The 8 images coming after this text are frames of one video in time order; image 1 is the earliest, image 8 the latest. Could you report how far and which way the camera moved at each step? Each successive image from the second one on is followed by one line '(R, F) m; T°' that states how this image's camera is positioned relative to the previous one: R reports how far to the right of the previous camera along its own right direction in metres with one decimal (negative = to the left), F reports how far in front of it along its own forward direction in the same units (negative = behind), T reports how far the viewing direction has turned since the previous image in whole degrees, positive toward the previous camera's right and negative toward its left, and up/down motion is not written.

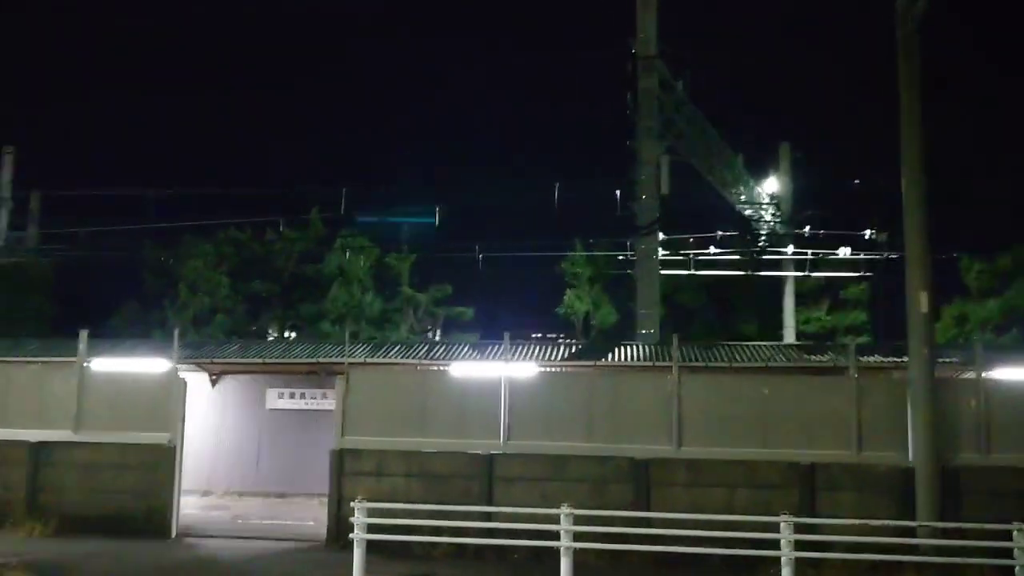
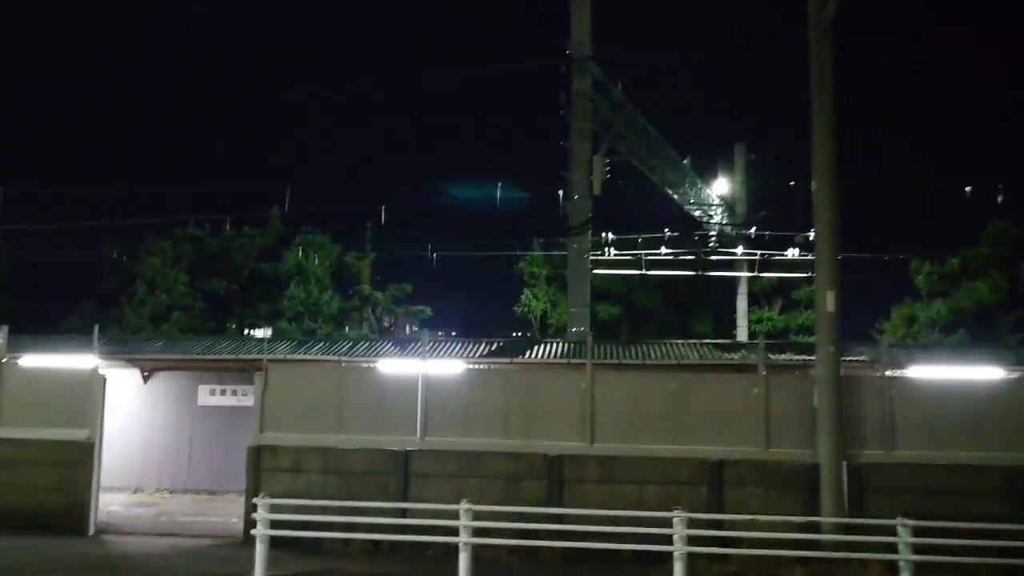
(+0.9, -0.1) m; +1°
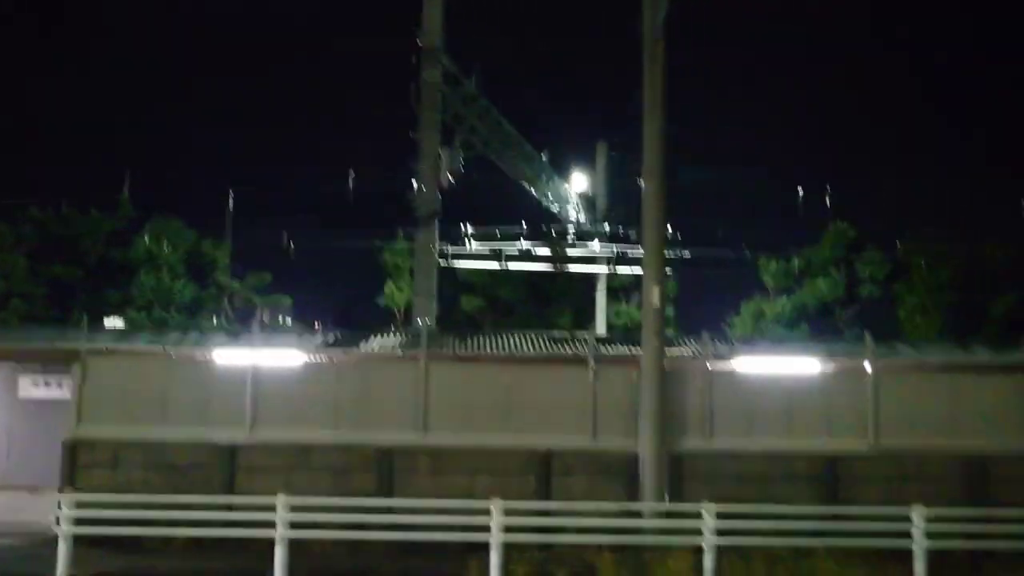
(+0.6, 0.0) m; +8°
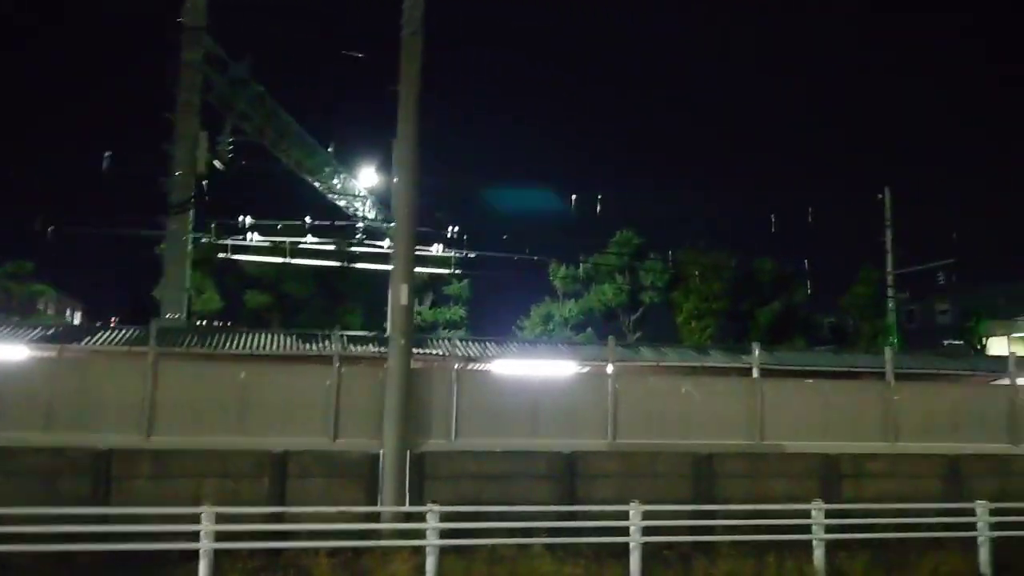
(+0.4, -0.1) m; +4°
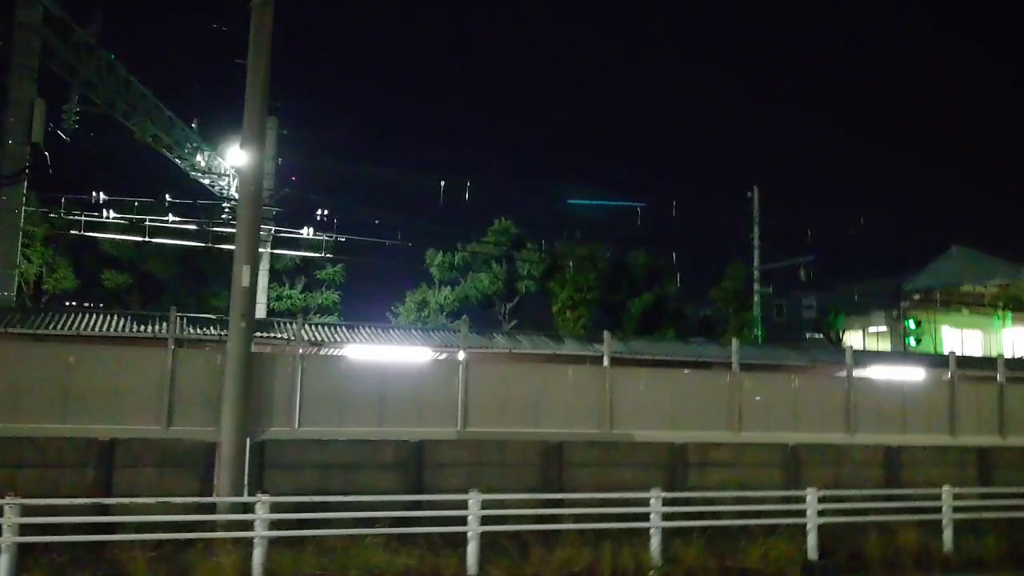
(+0.6, +0.2) m; +7°
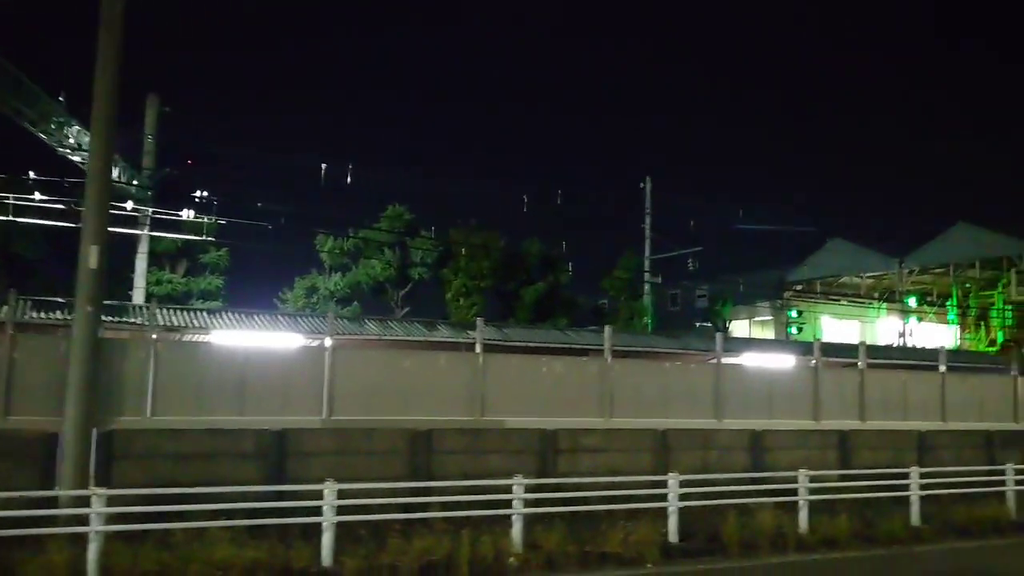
(+0.6, +0.2) m; +6°
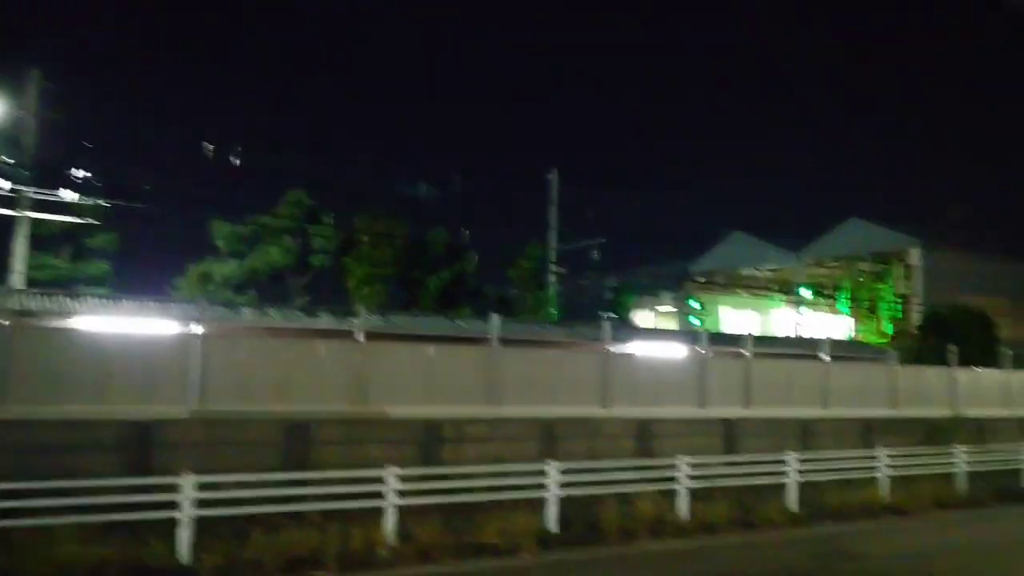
(+0.5, +0.3) m; +5°
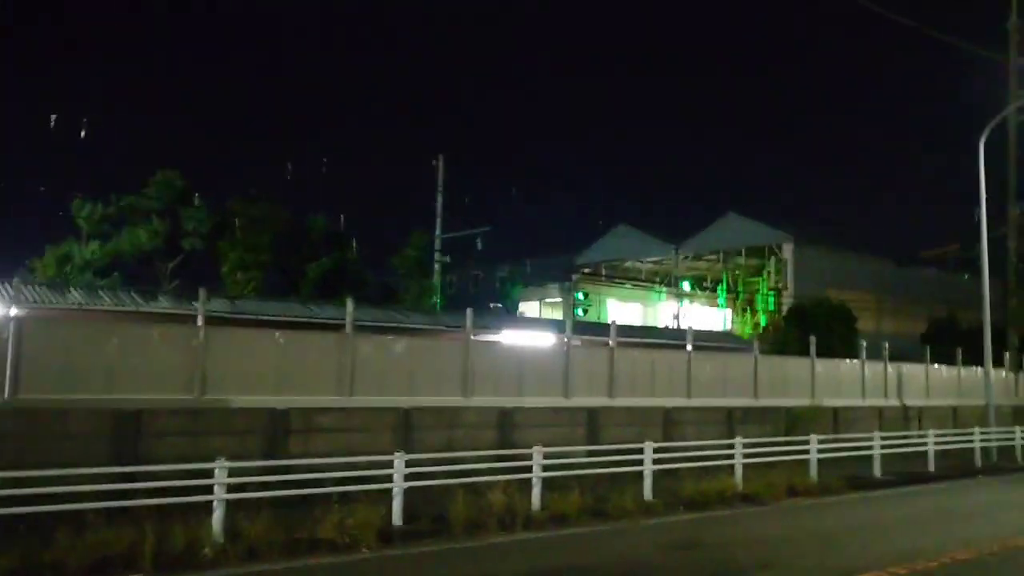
(+0.7, +0.4) m; +7°
